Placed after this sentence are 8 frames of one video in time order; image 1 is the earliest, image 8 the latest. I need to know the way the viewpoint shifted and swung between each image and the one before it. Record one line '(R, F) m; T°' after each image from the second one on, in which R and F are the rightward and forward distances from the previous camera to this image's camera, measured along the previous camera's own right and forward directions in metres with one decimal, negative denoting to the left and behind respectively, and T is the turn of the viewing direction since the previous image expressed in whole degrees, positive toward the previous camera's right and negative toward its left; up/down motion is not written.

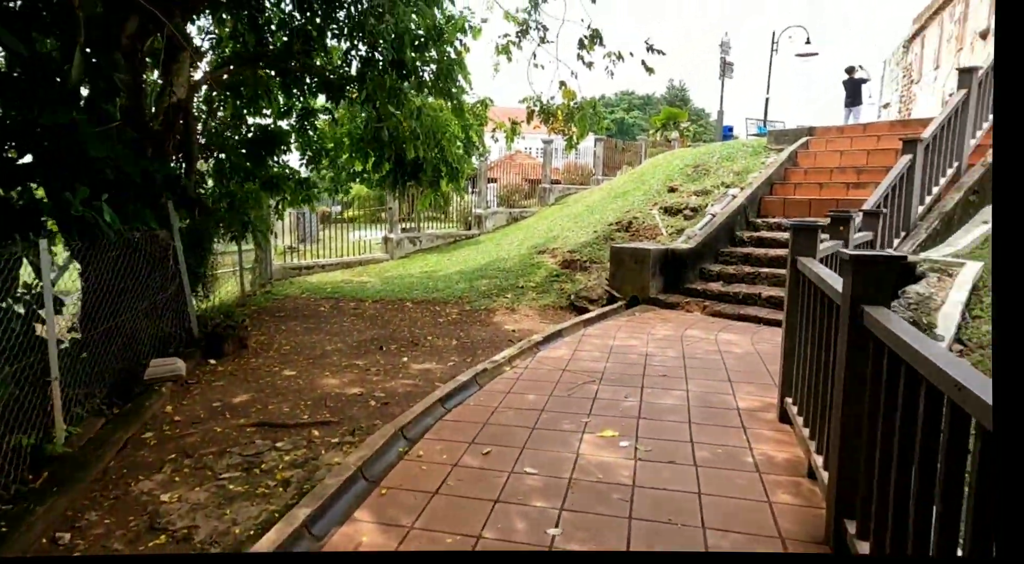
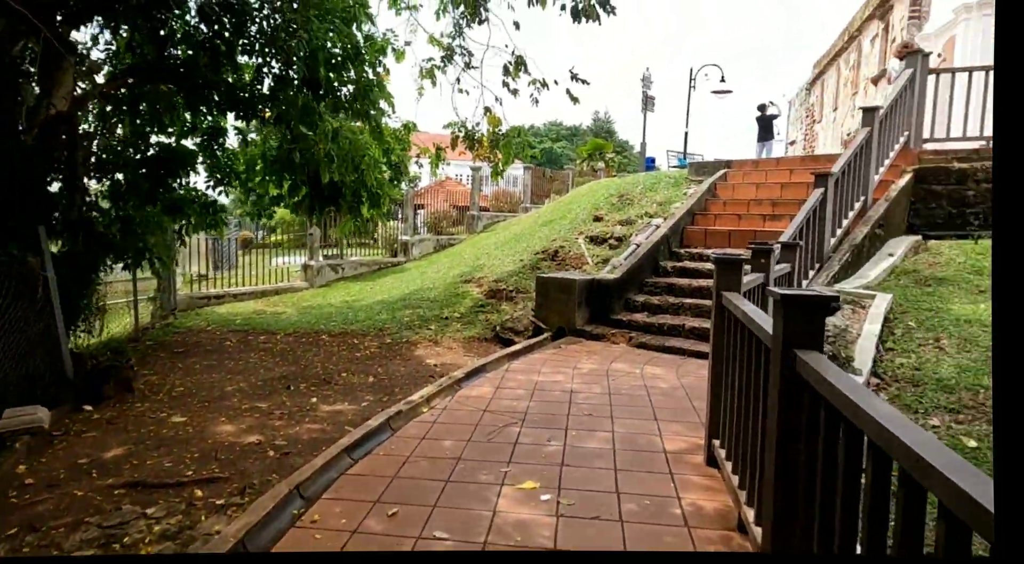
(+0.1, +0.2) m; +6°
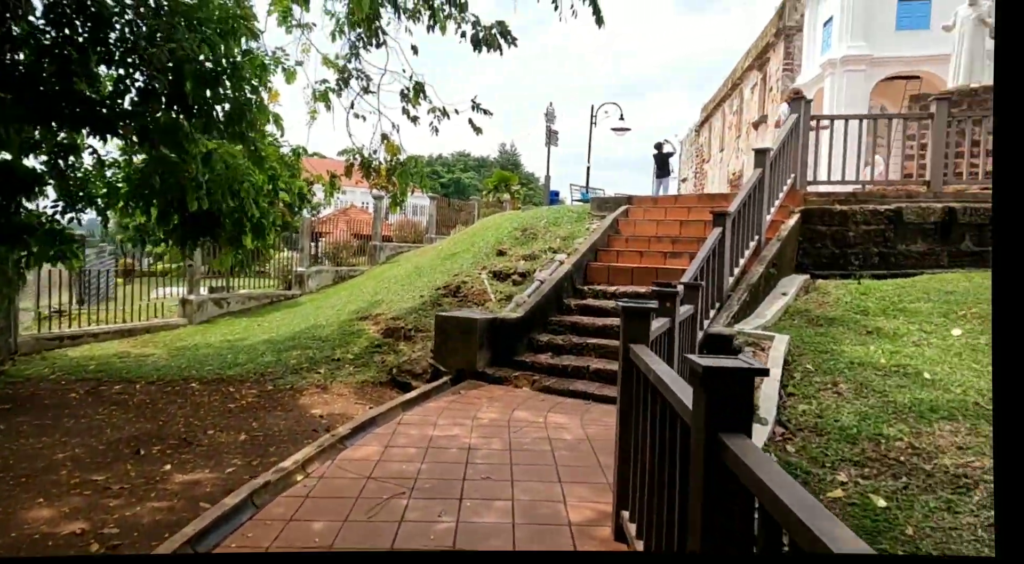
(+0.1, +0.3) m; +8°
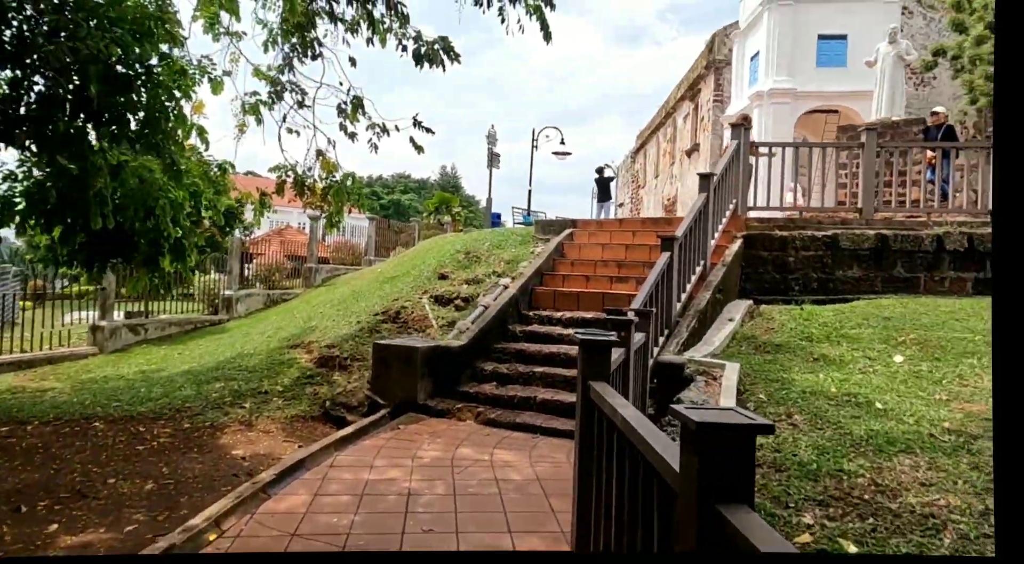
(0.0, +0.3) m; +5°
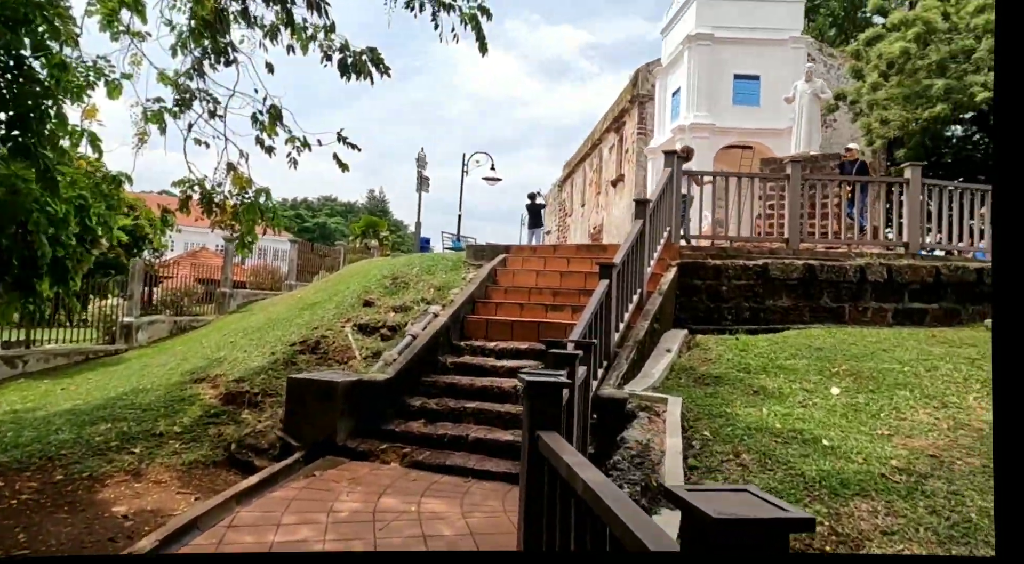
(0.0, +0.4) m; +6°
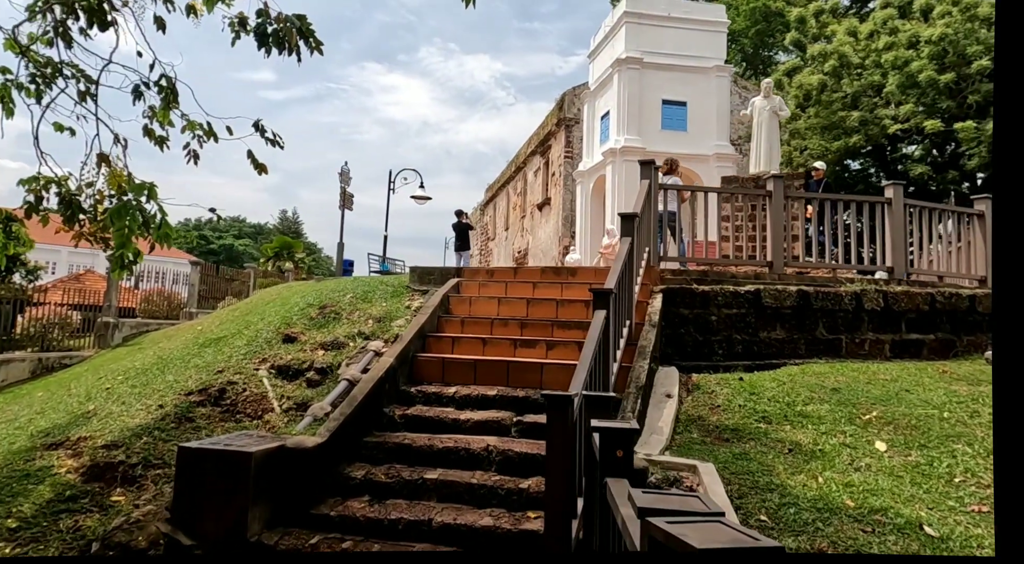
(-0.4, +1.4) m; +7°
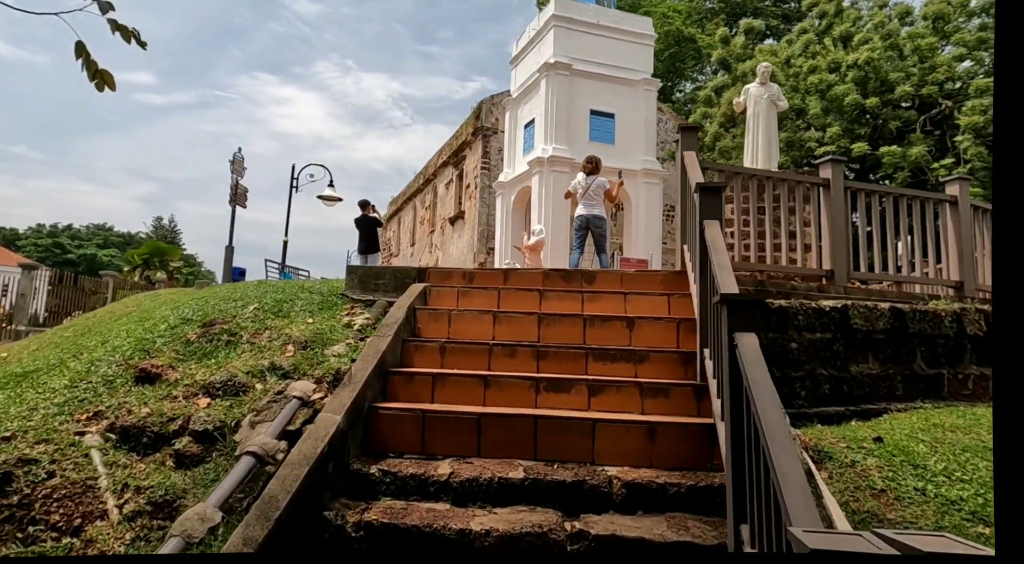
(-0.7, +2.4) m; +9°
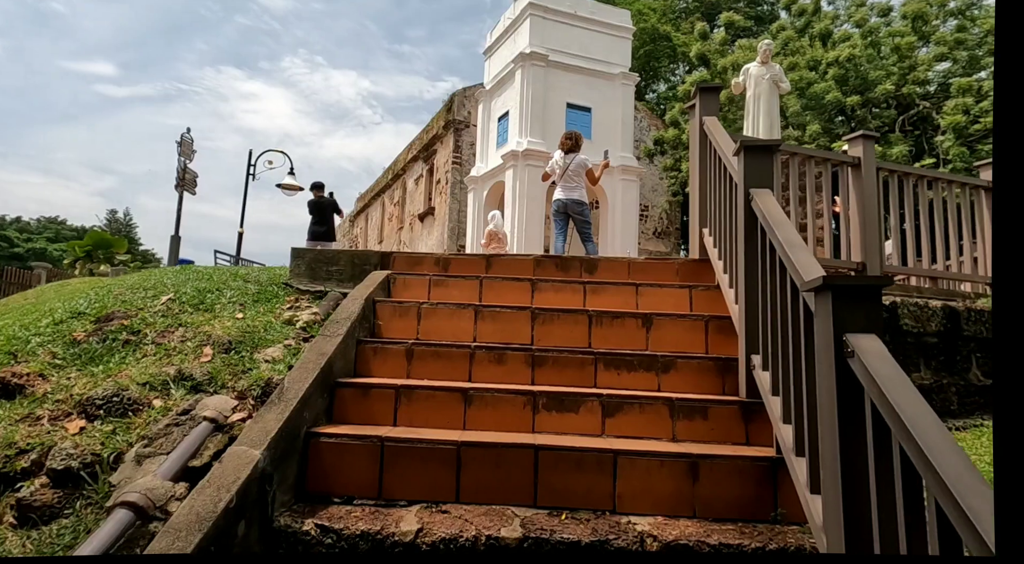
(-0.1, +0.9) m; +3°
